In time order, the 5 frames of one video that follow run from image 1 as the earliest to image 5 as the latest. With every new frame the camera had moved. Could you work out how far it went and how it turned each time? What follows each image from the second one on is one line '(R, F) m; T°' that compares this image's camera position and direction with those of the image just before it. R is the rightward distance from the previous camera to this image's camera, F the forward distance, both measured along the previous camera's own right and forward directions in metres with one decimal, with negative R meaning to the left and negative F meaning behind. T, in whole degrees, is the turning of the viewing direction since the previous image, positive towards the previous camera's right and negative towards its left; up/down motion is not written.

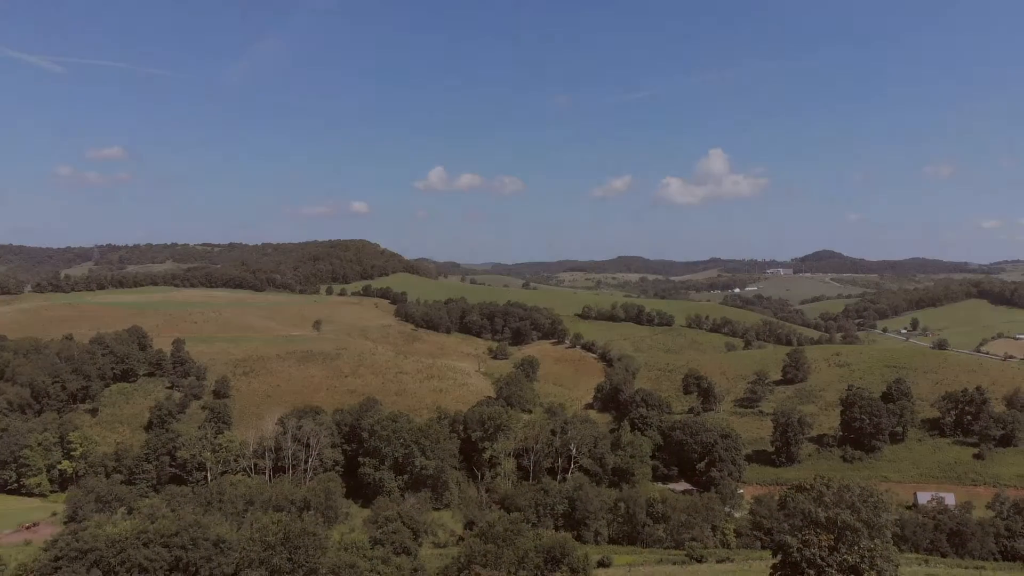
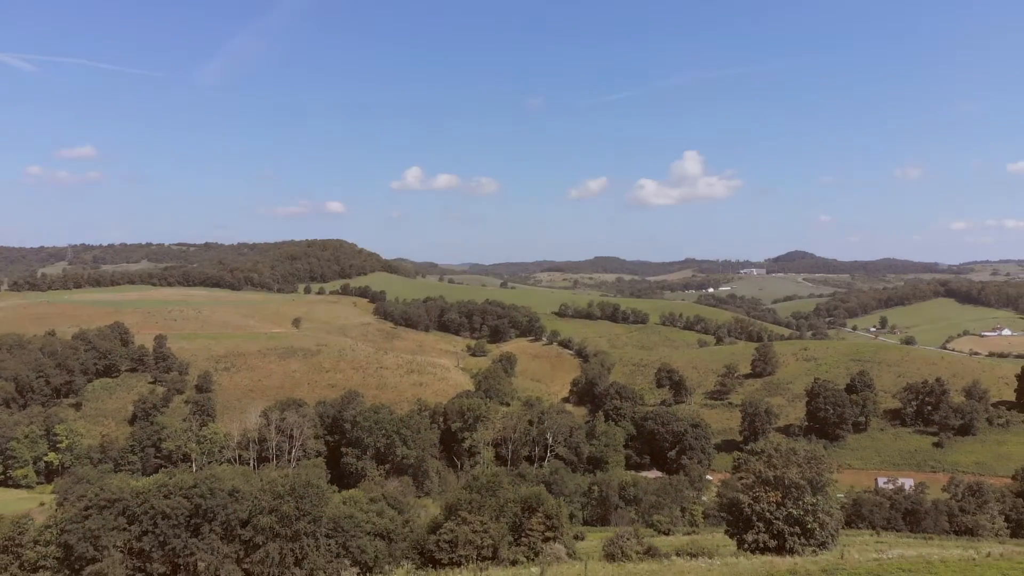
(-0.1, -2.1) m; +2°
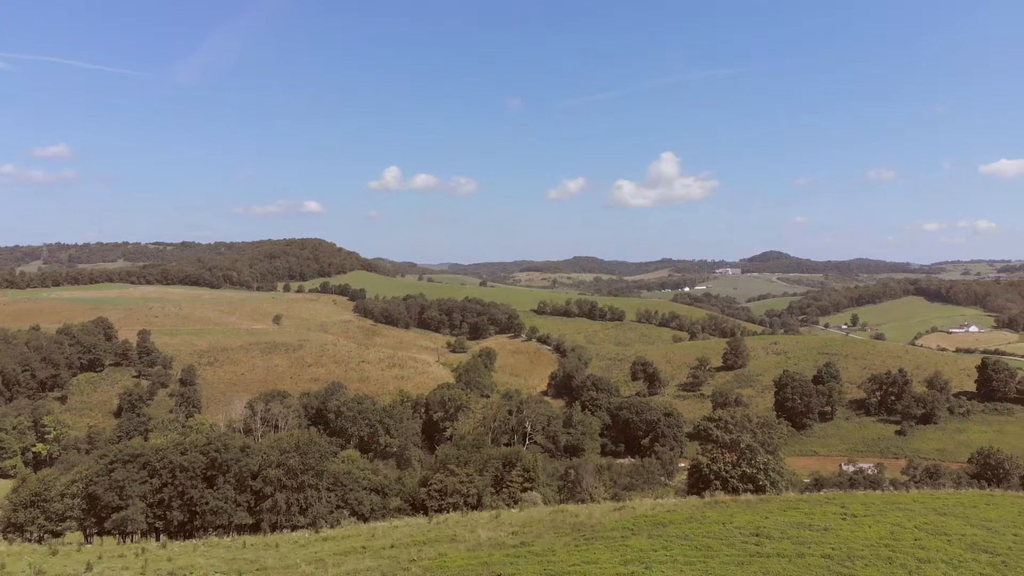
(-0.1, -2.2) m; +2°
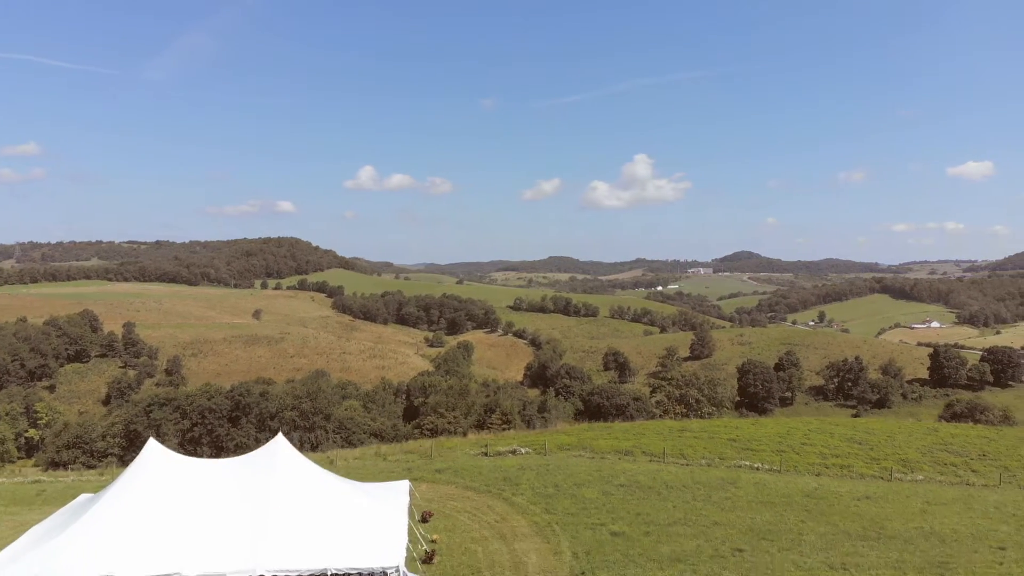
(-0.2, -3.3) m; +3°
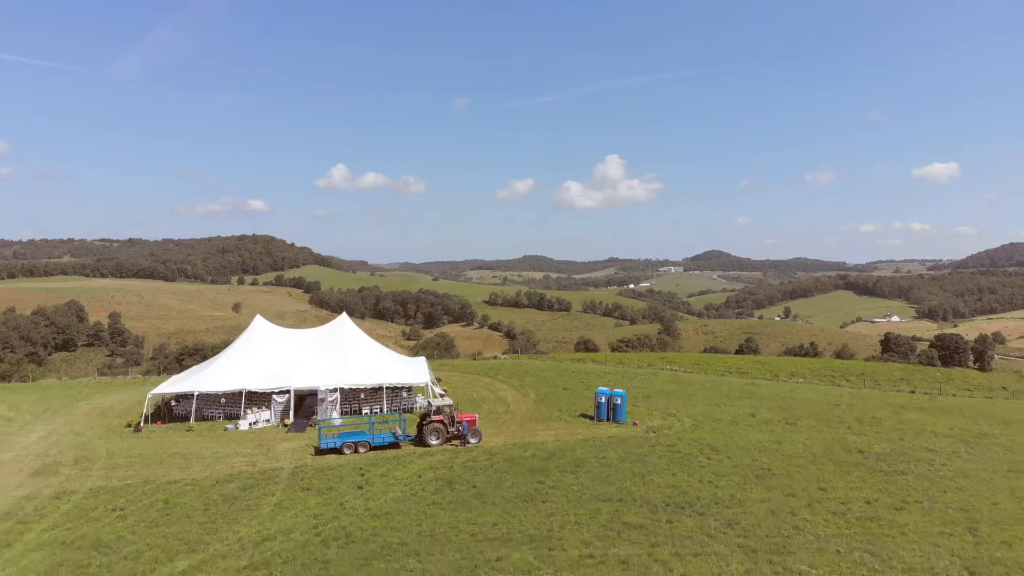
(-0.2, -3.9) m; +3°
